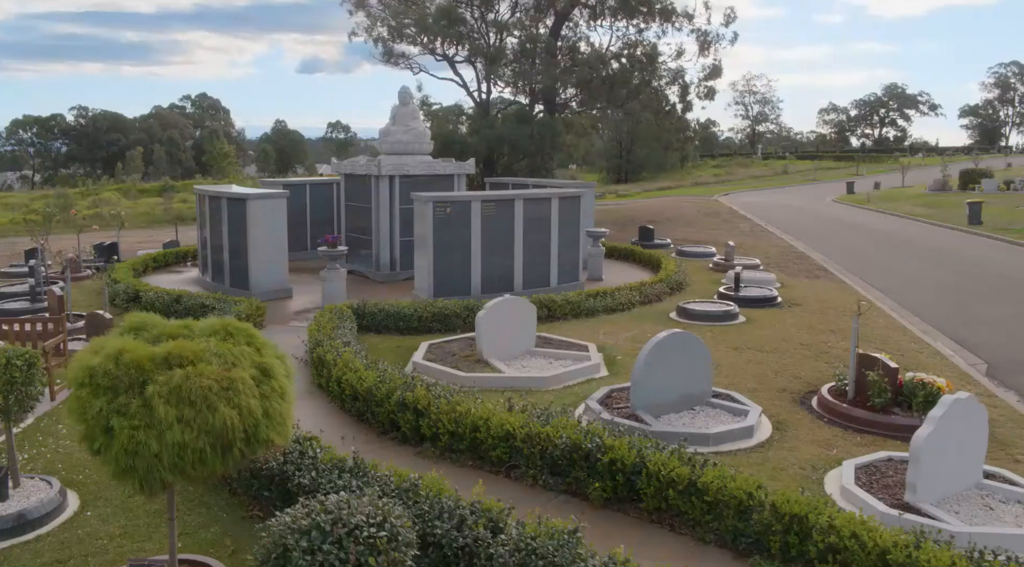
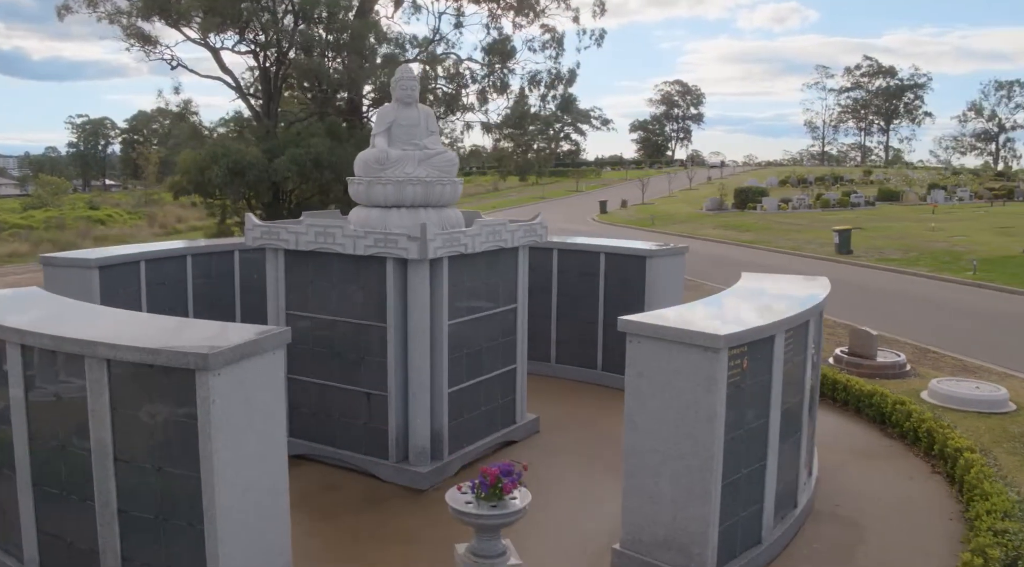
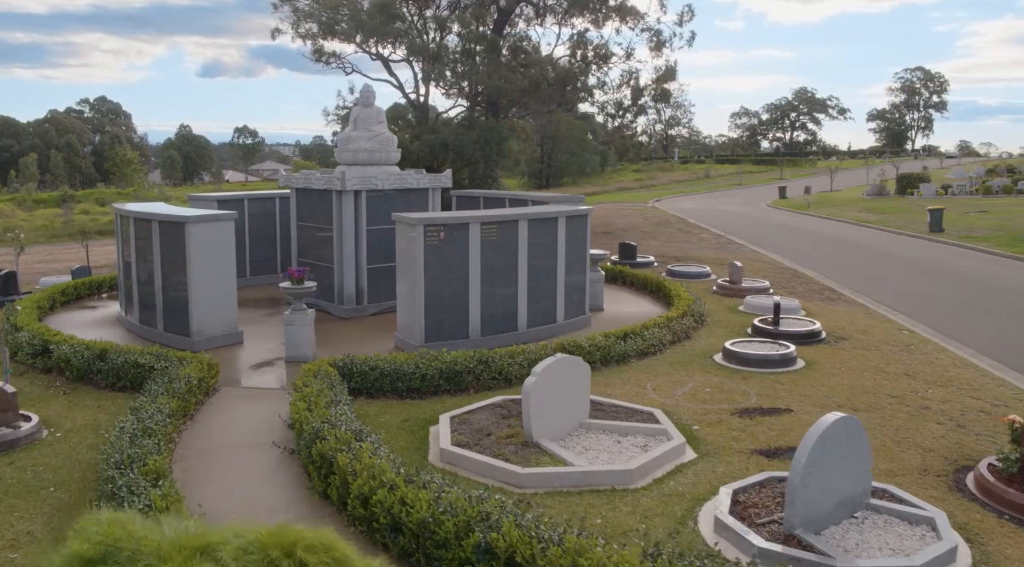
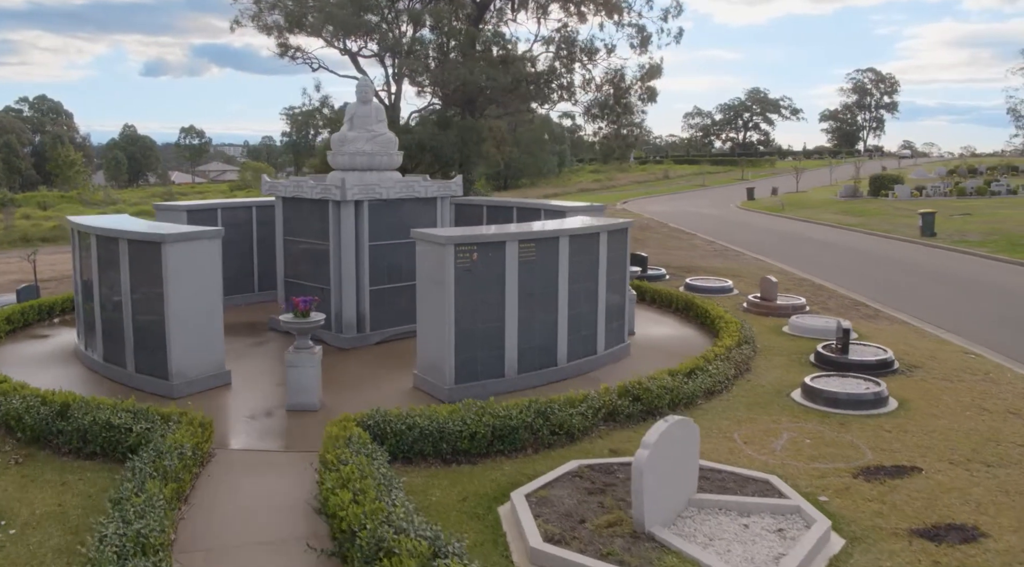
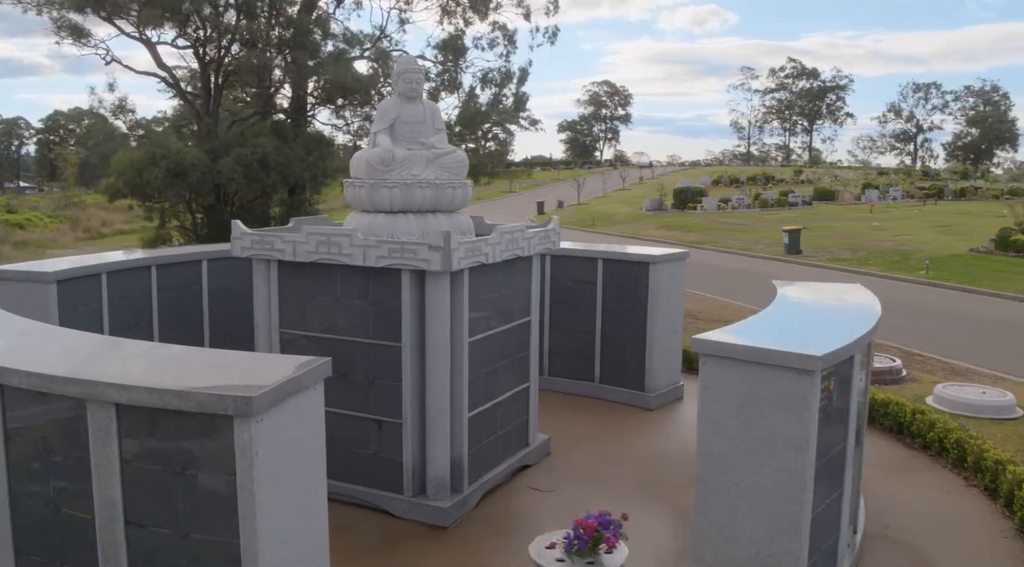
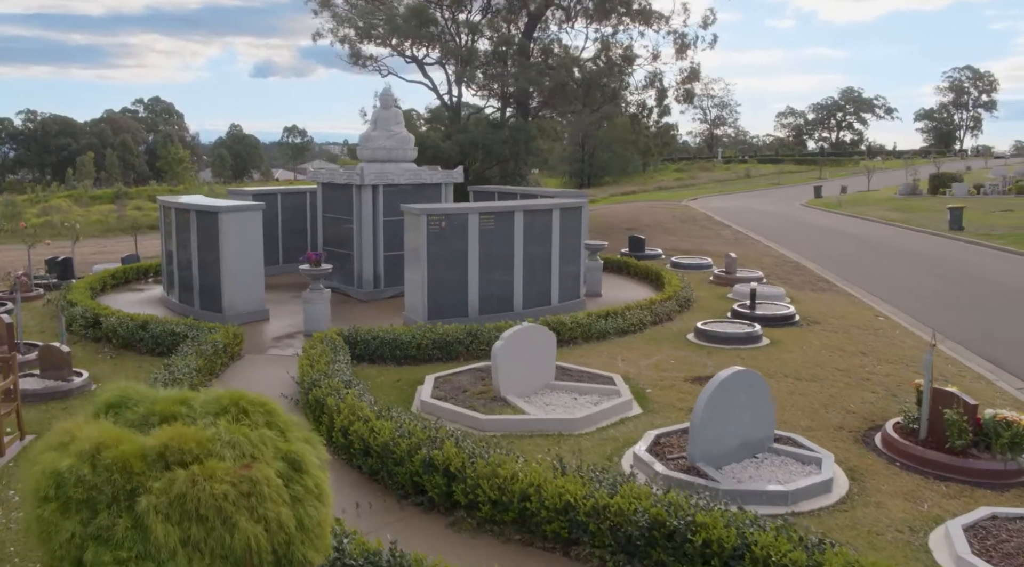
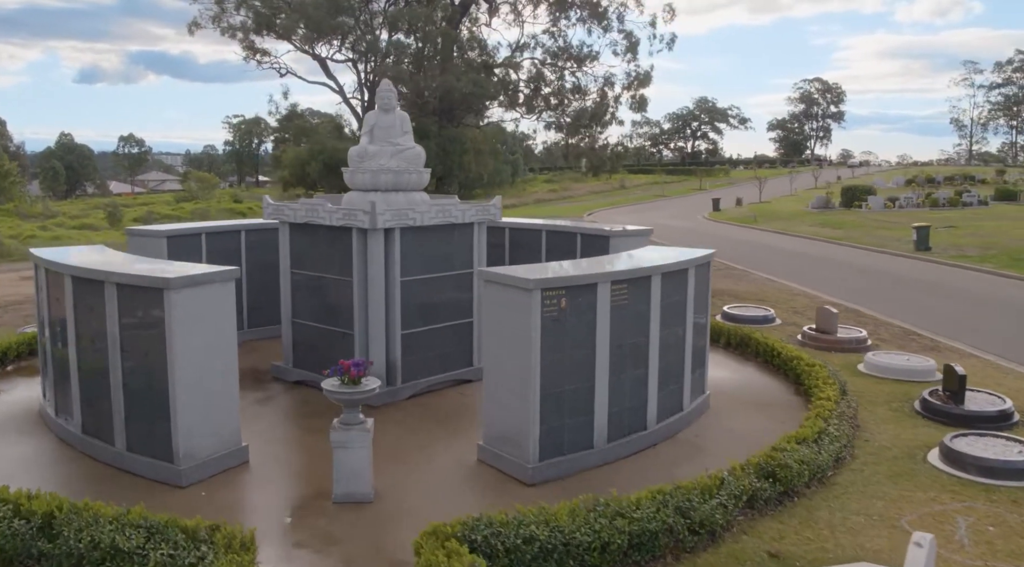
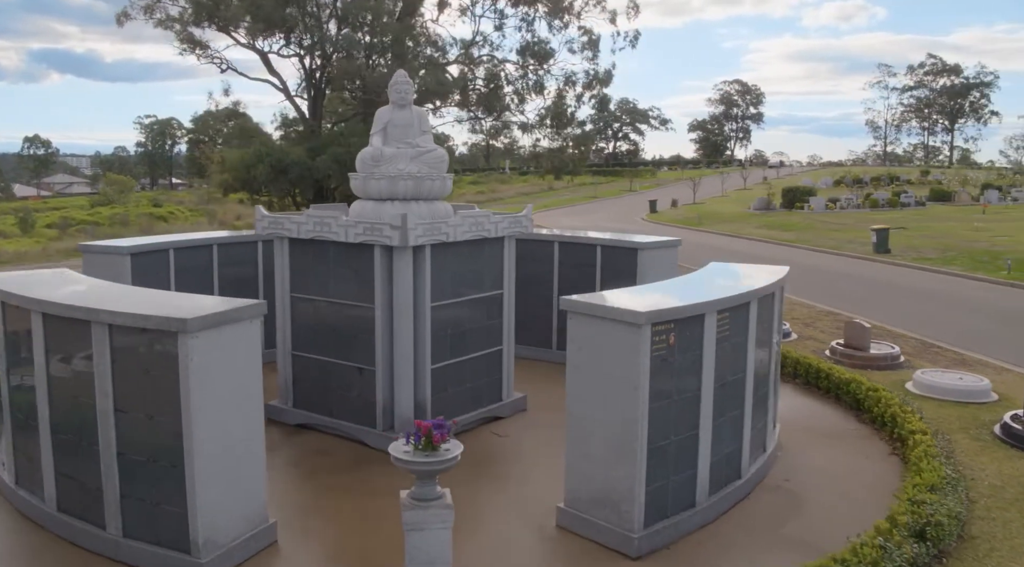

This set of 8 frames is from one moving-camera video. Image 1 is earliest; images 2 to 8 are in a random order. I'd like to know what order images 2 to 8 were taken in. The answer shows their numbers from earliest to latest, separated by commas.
6, 3, 4, 7, 8, 2, 5
